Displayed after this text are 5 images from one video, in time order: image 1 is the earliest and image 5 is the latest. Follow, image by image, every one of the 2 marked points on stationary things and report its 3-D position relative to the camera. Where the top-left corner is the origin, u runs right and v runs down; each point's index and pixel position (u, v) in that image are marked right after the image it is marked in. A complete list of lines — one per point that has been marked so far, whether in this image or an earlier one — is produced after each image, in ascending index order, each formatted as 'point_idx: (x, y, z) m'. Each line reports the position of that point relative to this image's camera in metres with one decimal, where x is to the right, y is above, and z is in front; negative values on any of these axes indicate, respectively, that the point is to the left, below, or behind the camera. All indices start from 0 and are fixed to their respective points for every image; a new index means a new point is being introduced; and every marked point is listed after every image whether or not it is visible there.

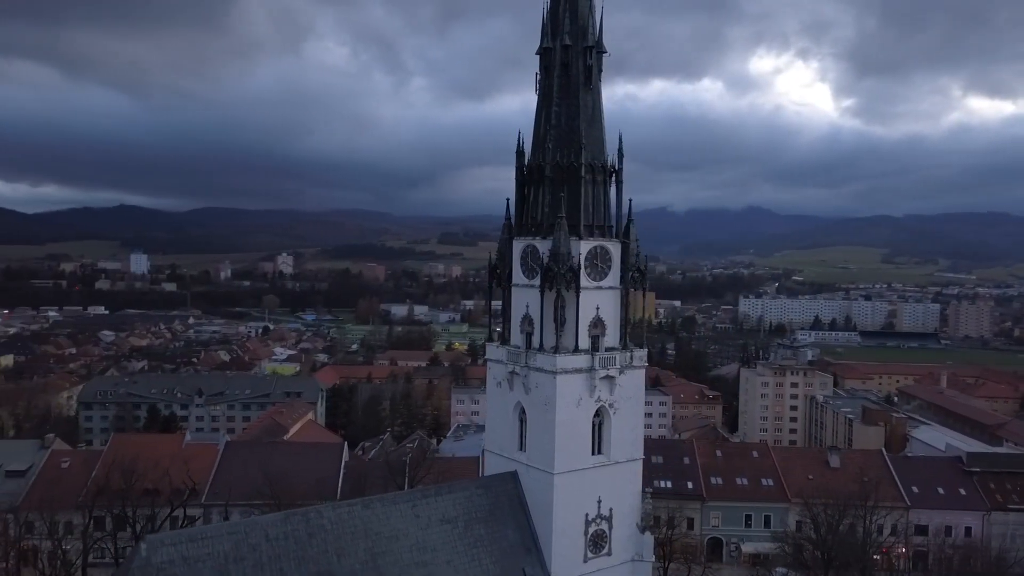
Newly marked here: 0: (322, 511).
0: (-4.4, -5.2, +19.0) m
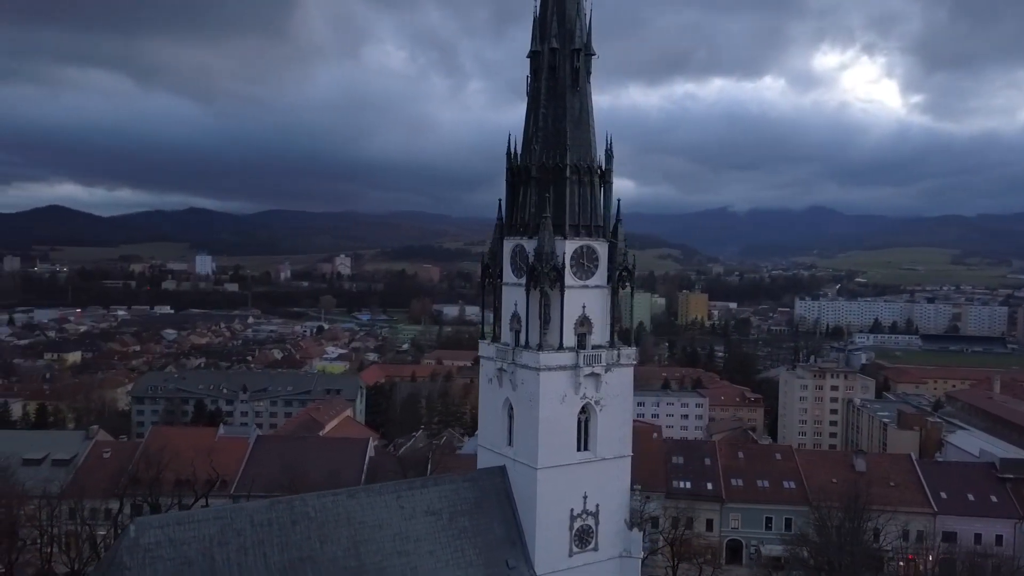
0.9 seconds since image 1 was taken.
0: (-5.0, -5.1, +19.8) m
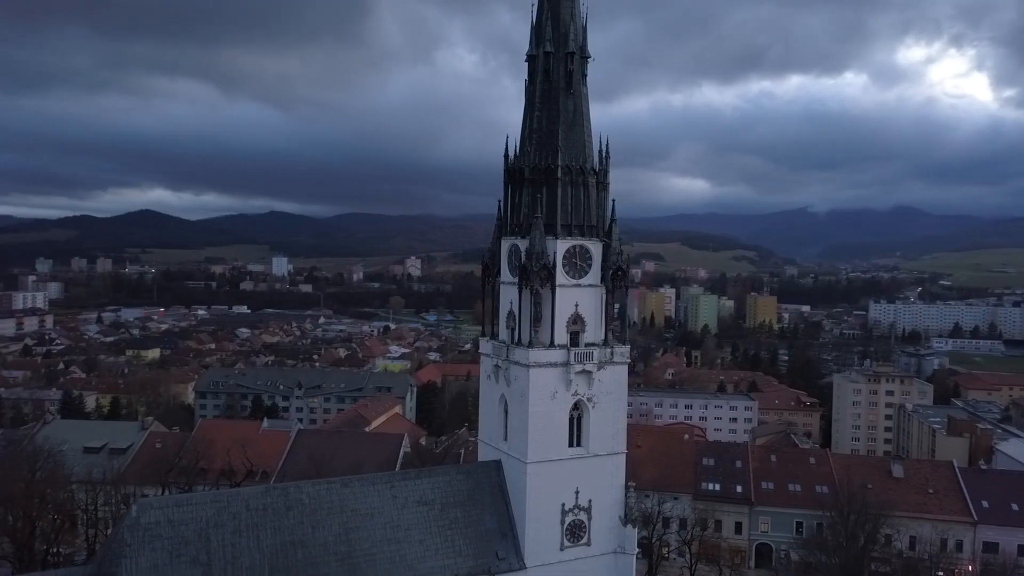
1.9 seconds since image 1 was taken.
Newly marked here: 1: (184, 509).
0: (-5.4, -5.1, +20.8) m
1: (-7.8, -5.3, +19.5) m
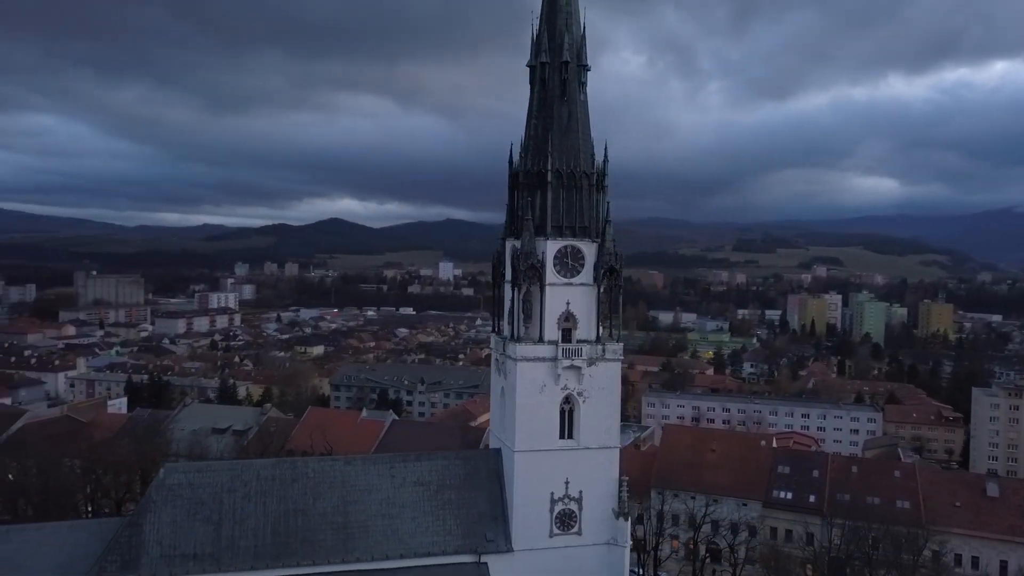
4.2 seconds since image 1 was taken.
0: (-5.9, -5.0, +23.4) m
1: (-8.5, -5.1, +22.6) m
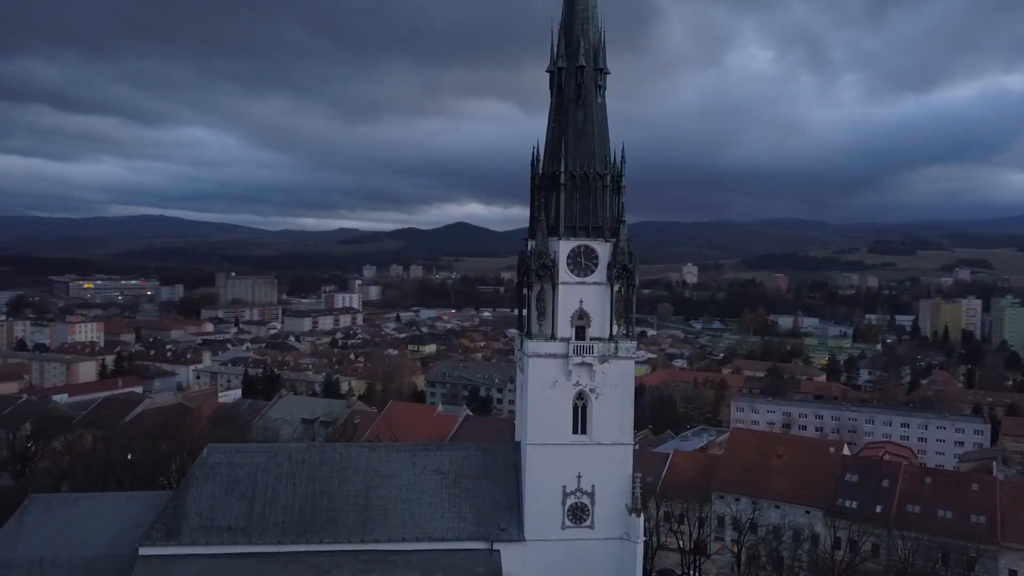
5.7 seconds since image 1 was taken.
0: (-5.4, -4.9, +25.1) m
1: (-8.2, -5.0, +24.7) m
